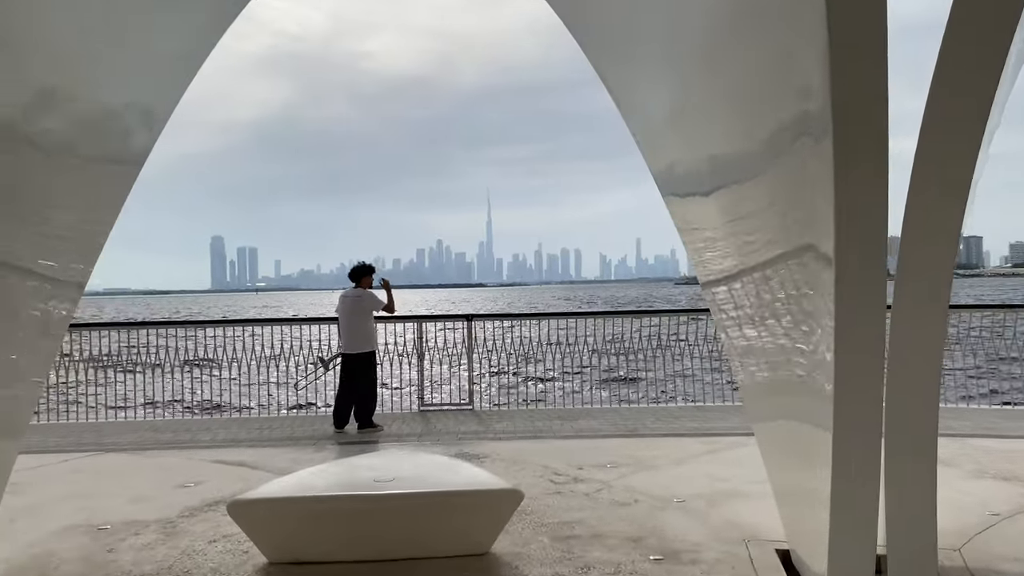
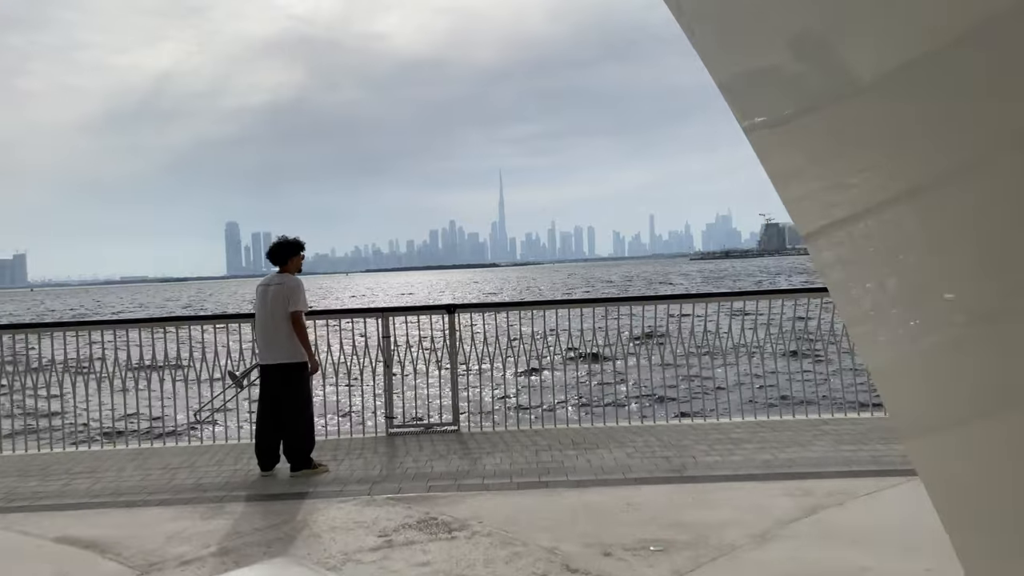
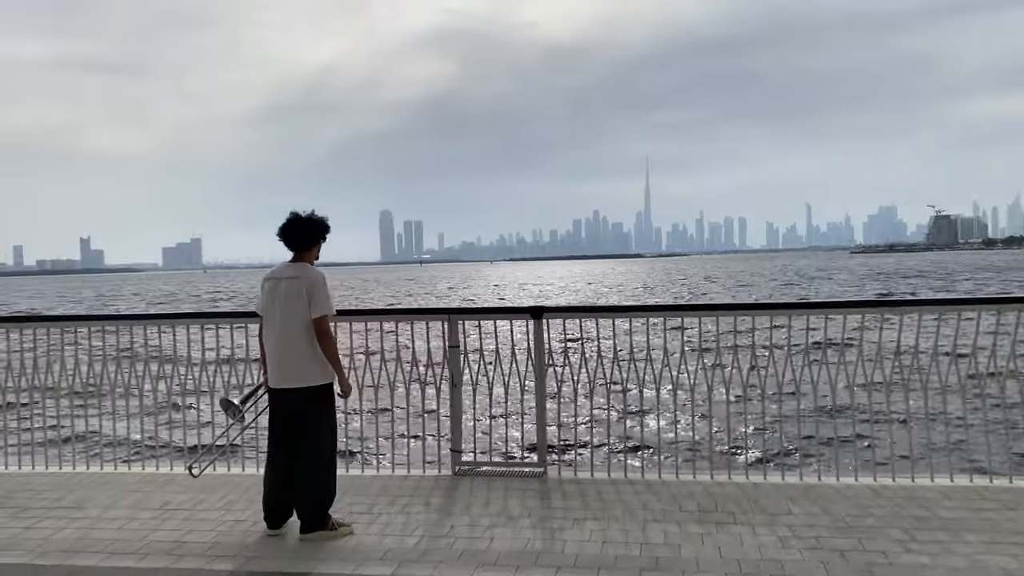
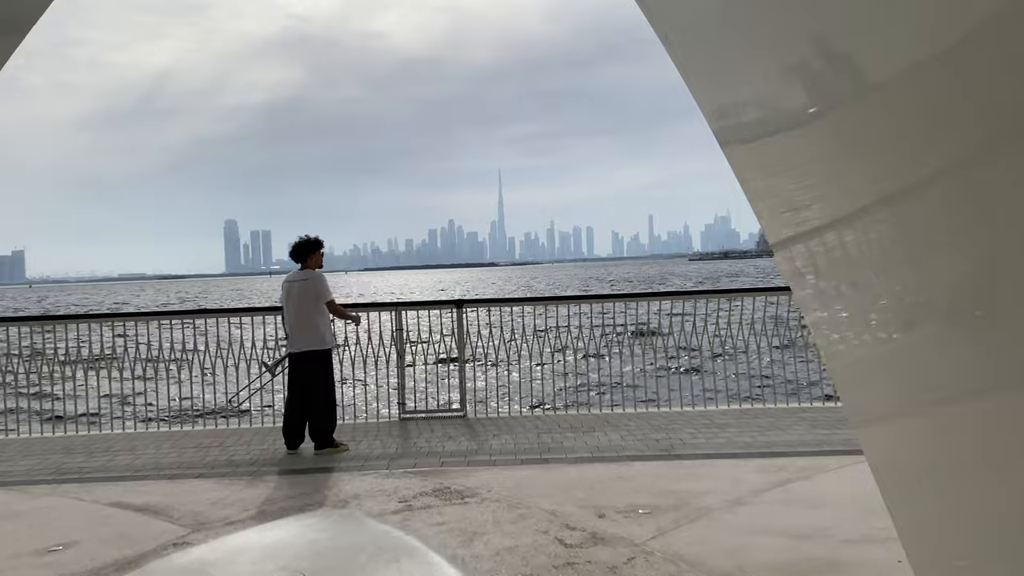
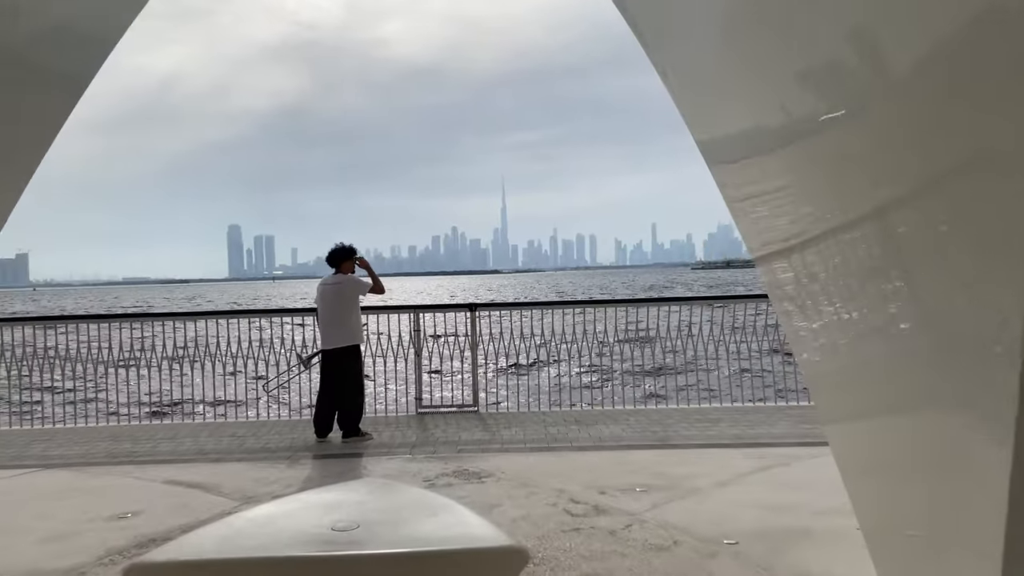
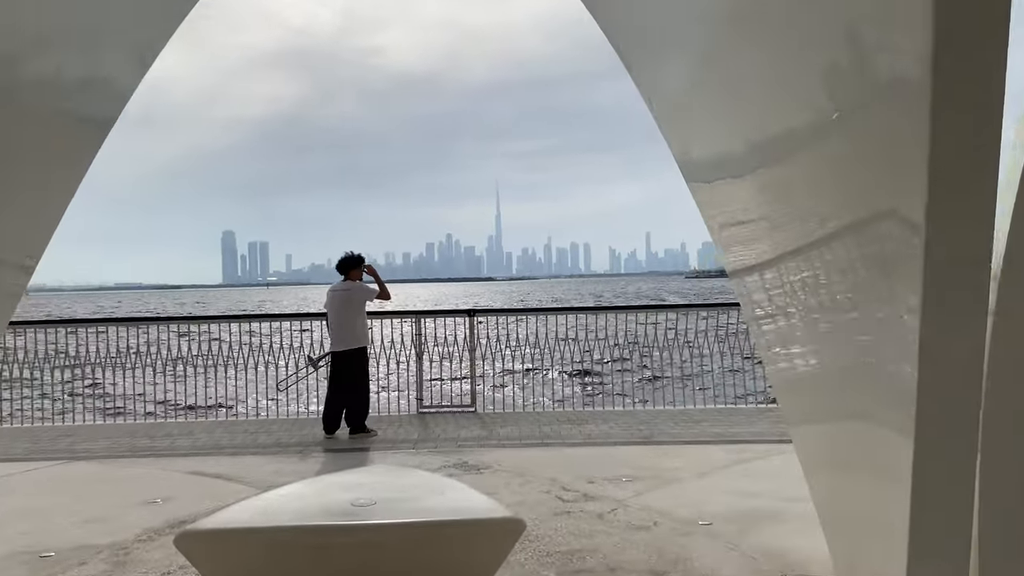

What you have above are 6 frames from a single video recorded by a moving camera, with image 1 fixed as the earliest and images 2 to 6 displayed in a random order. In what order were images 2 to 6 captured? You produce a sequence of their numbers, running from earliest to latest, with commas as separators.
6, 5, 4, 2, 3
